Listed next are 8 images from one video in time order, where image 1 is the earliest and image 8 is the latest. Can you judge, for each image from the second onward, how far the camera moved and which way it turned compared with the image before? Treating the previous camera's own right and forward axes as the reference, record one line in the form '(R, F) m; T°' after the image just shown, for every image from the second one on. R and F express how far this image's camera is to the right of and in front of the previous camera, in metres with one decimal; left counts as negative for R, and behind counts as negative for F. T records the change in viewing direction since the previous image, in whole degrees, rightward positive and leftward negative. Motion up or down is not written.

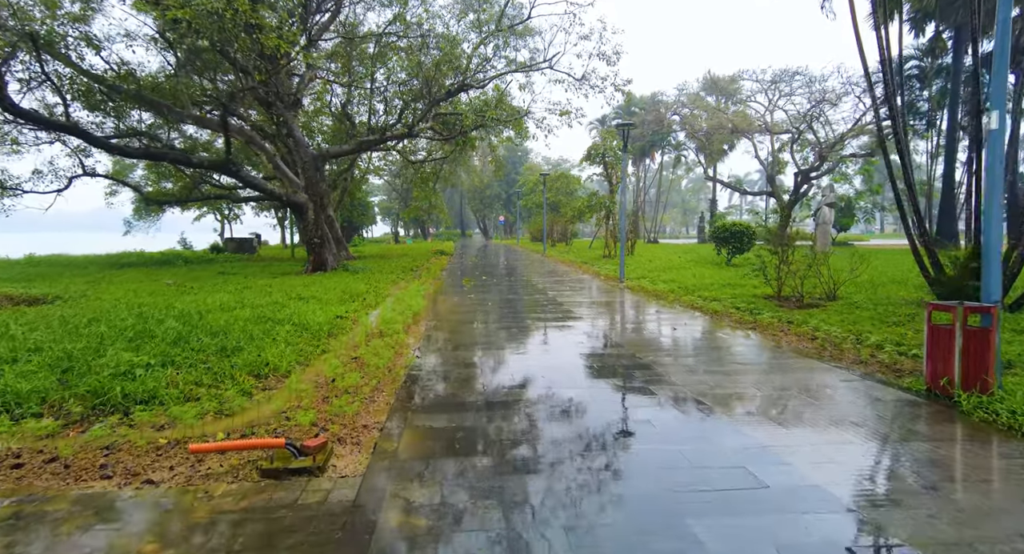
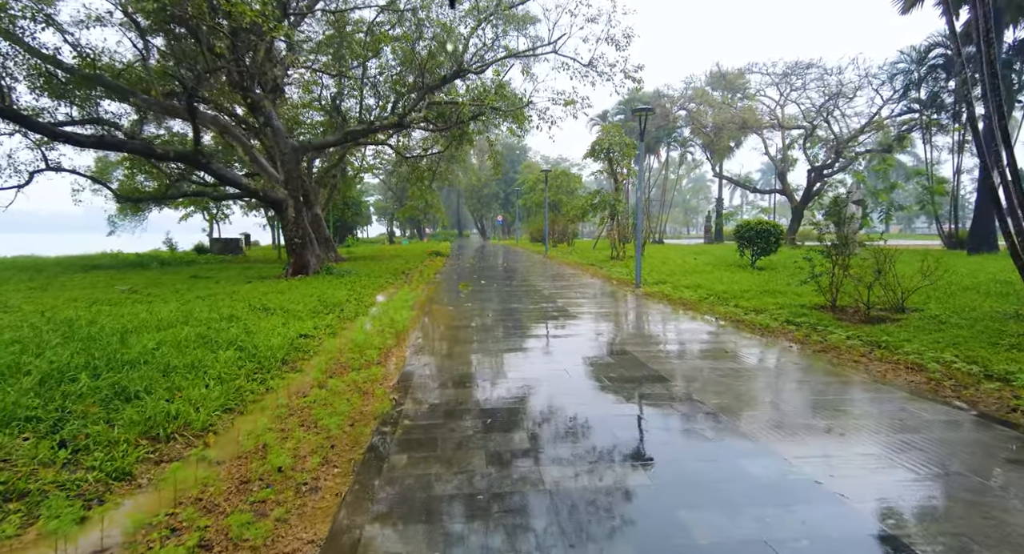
(-0.1, +1.5) m; 0°
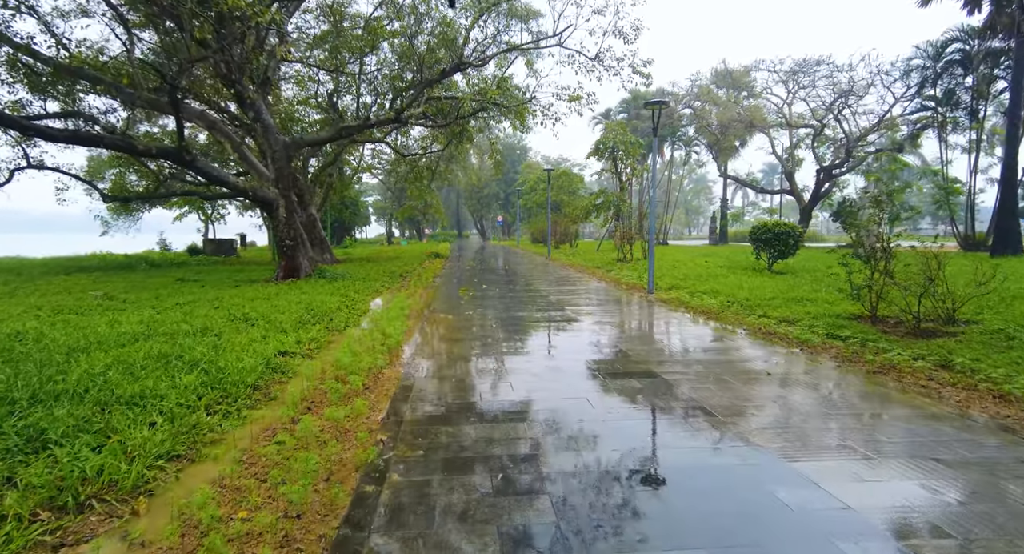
(-0.1, +0.8) m; 0°
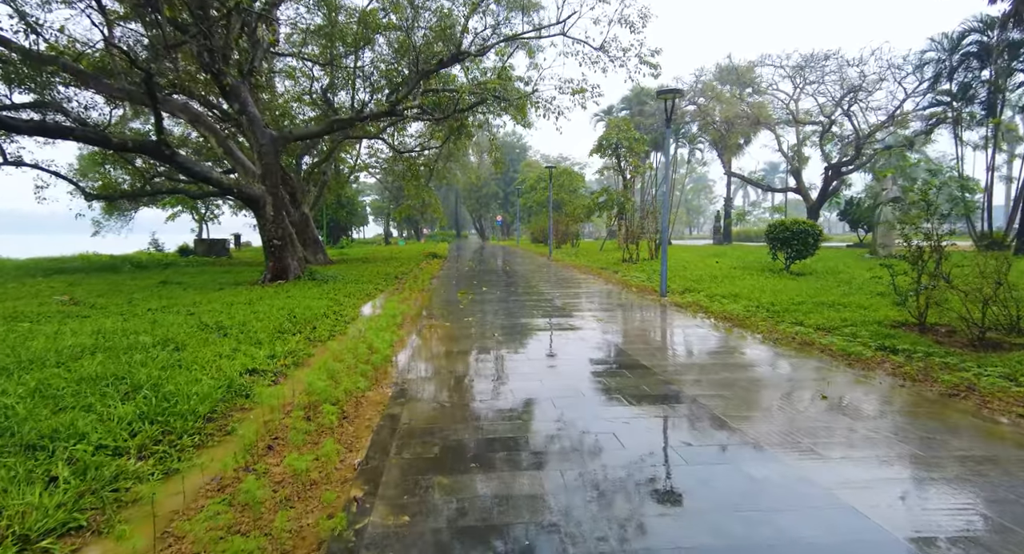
(-0.1, +0.8) m; 0°
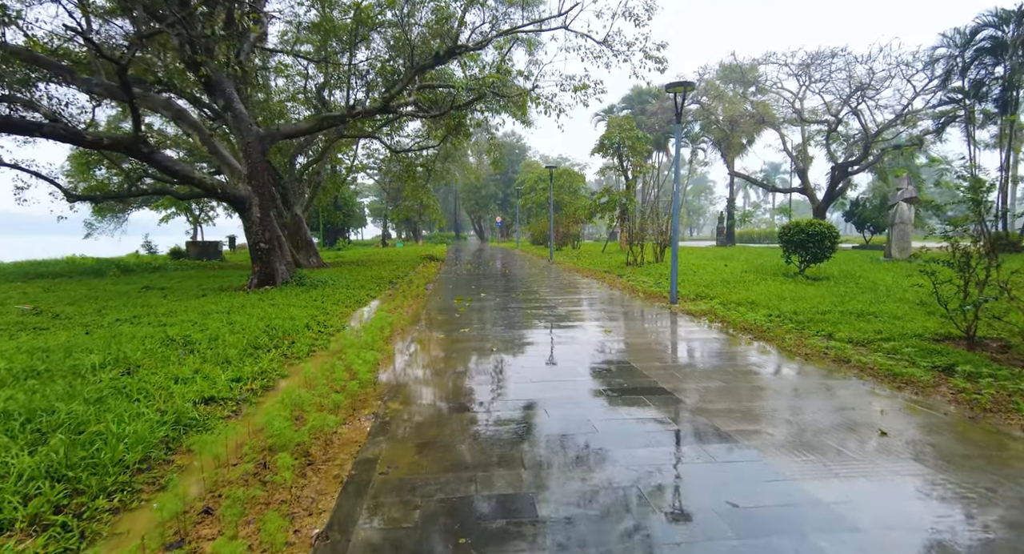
(0.0, +0.7) m; 0°
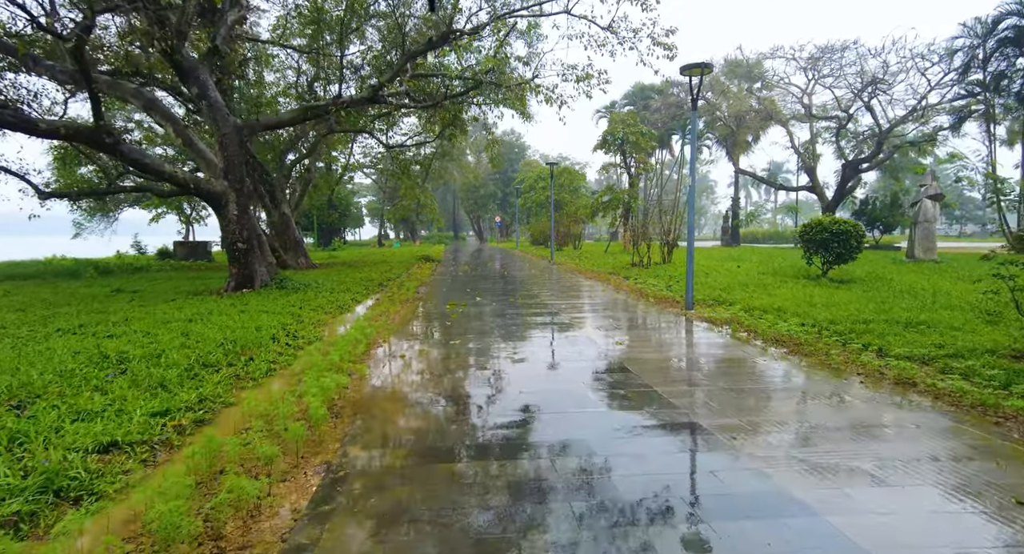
(0.0, +1.0) m; 0°
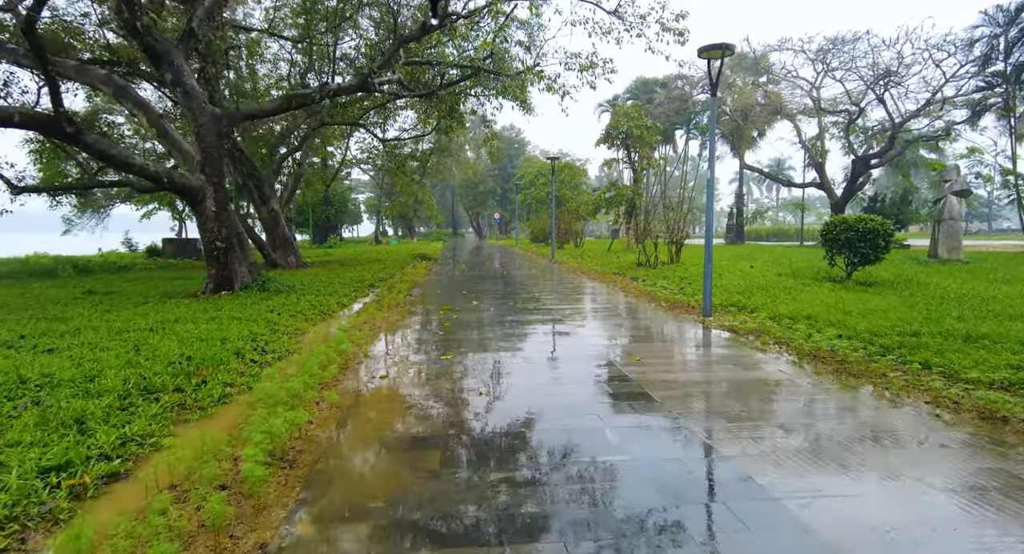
(0.0, +0.8) m; 0°
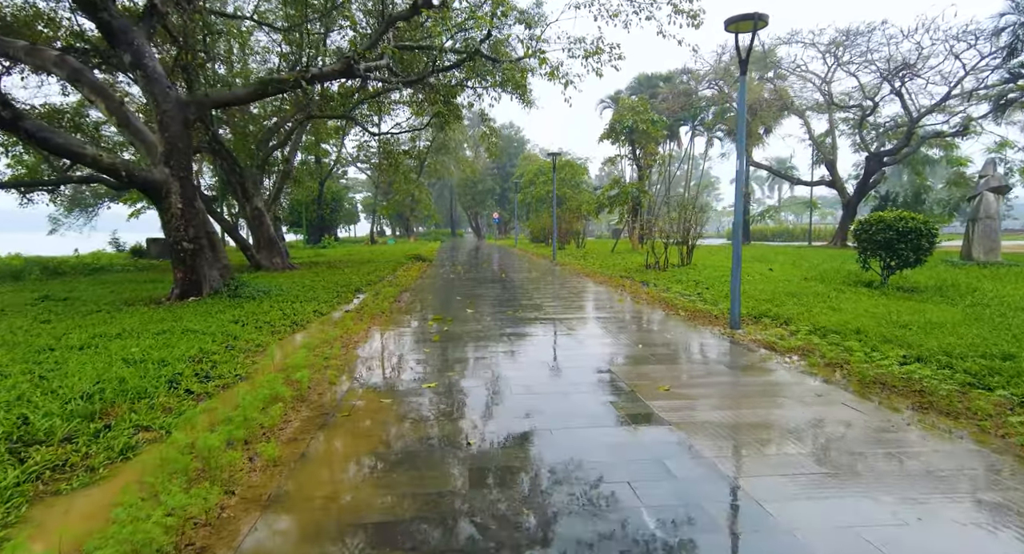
(0.0, +1.1) m; 0°
